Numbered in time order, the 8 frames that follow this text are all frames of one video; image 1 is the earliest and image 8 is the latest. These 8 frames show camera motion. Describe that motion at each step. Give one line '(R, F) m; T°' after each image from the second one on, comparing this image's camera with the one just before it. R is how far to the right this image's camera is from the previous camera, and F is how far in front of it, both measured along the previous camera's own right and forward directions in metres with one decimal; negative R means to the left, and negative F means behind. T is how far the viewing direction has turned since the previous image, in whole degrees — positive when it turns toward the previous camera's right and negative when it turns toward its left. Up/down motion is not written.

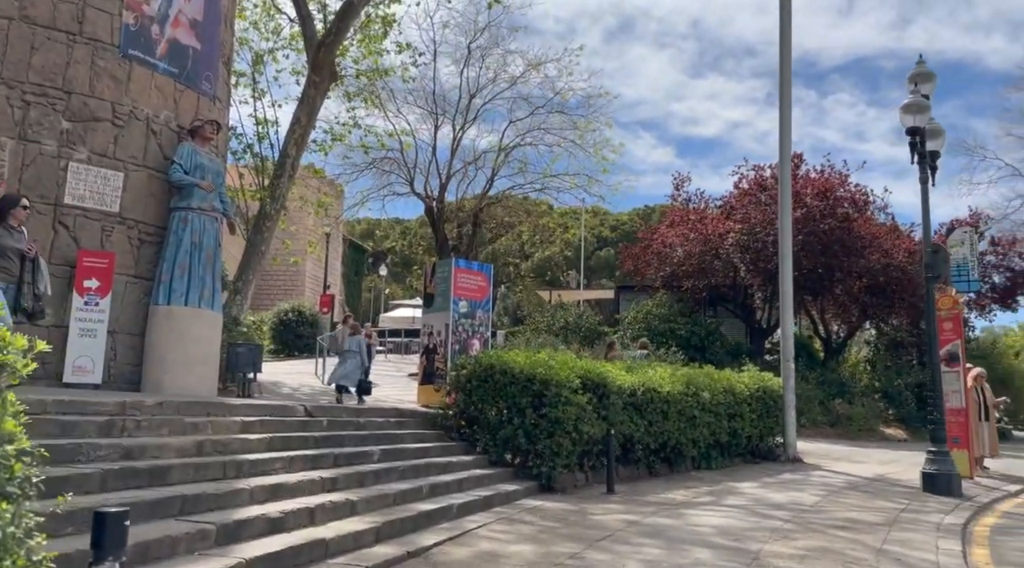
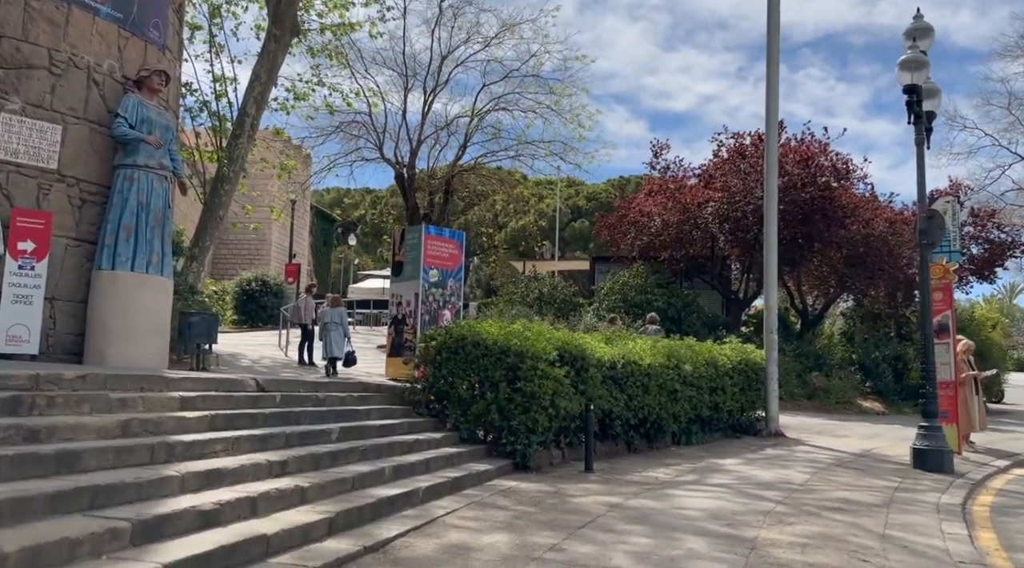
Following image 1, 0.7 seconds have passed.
(0.0, +0.7) m; +2°
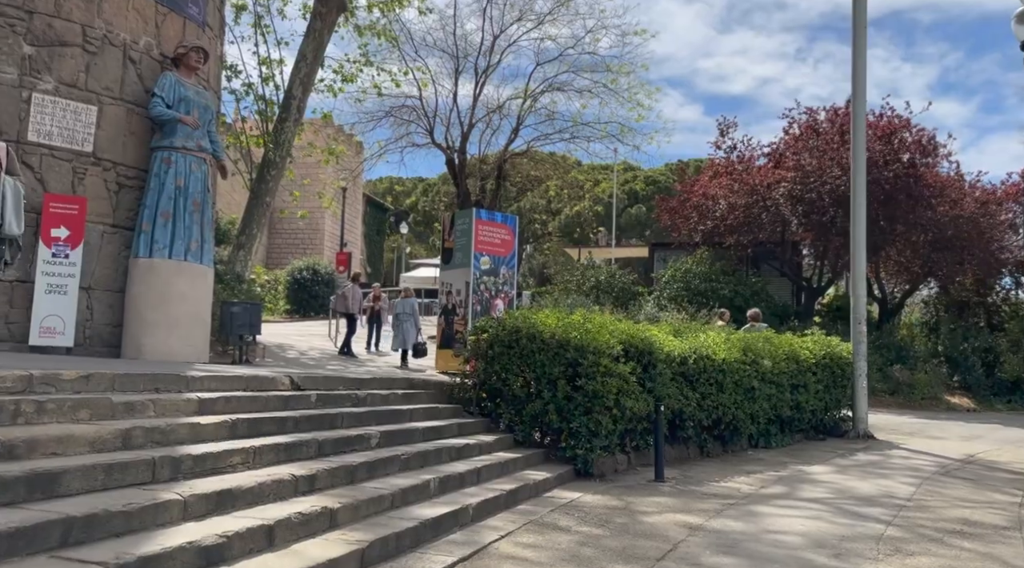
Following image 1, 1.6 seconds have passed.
(-0.1, +0.9) m; -4°
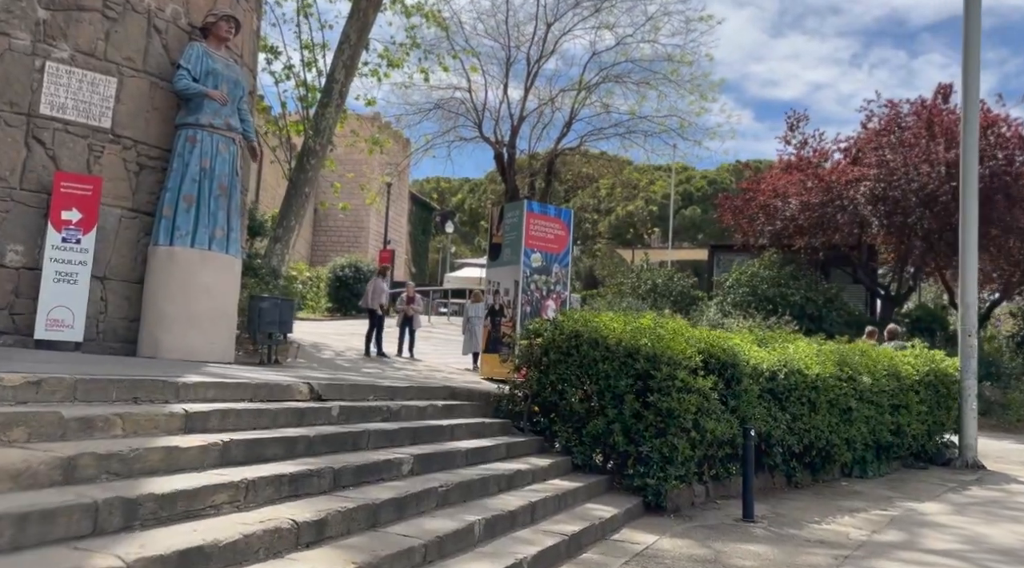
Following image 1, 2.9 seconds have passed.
(-0.1, +1.3) m; -3°
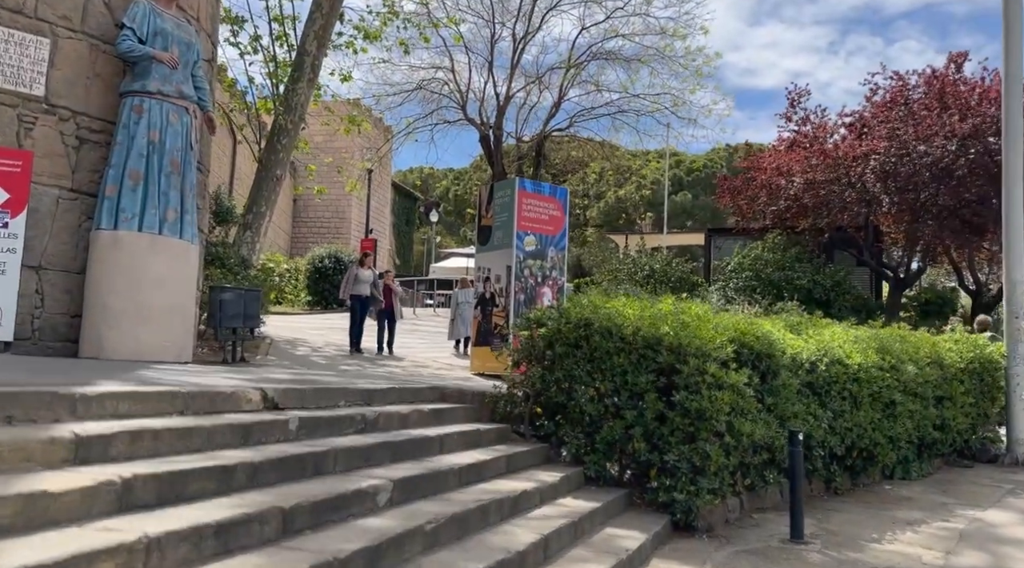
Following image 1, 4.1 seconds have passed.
(-0.1, +1.2) m; +1°
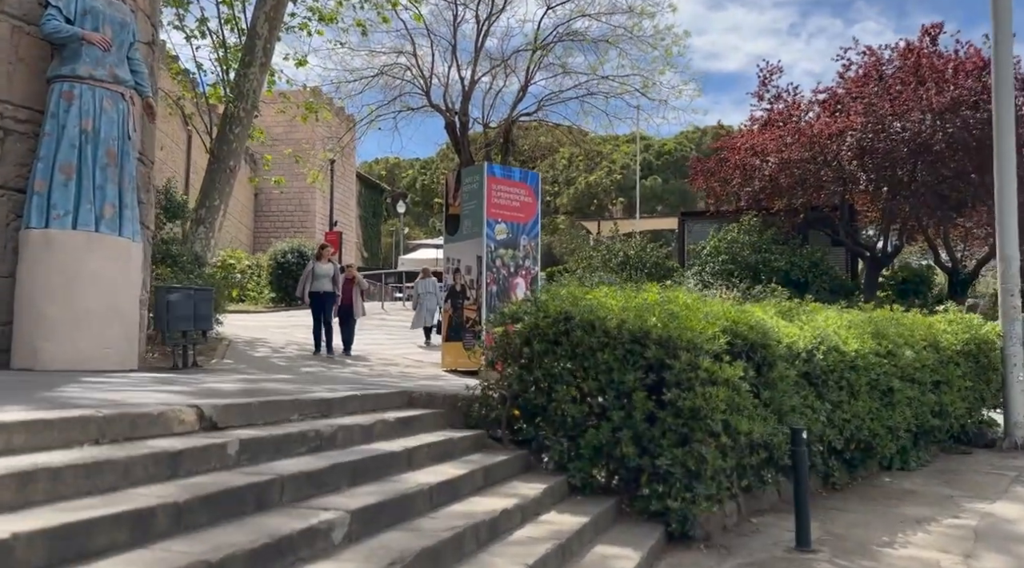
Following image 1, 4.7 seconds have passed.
(0.0, +0.6) m; +2°
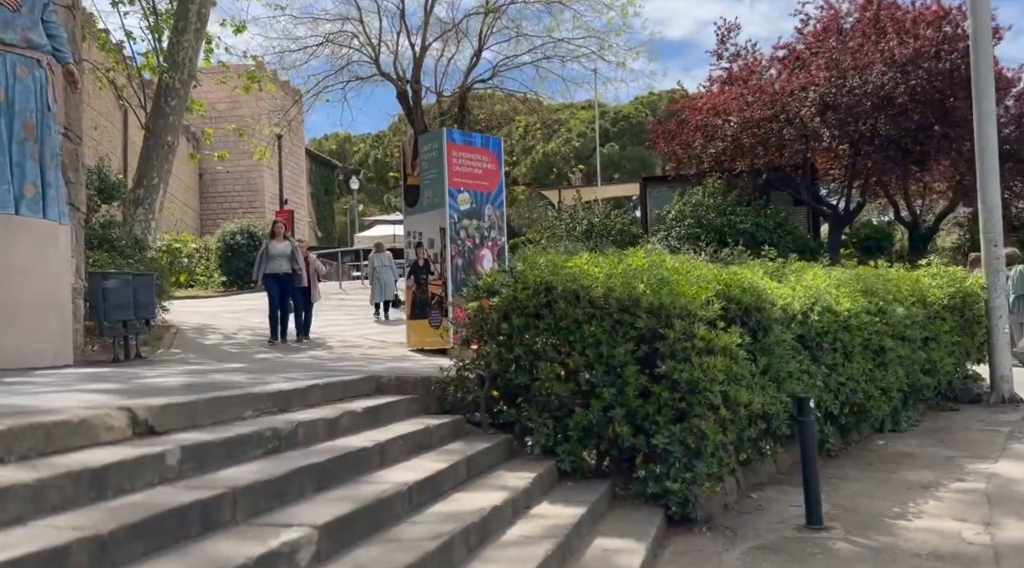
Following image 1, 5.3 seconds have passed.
(-0.1, +0.6) m; +3°
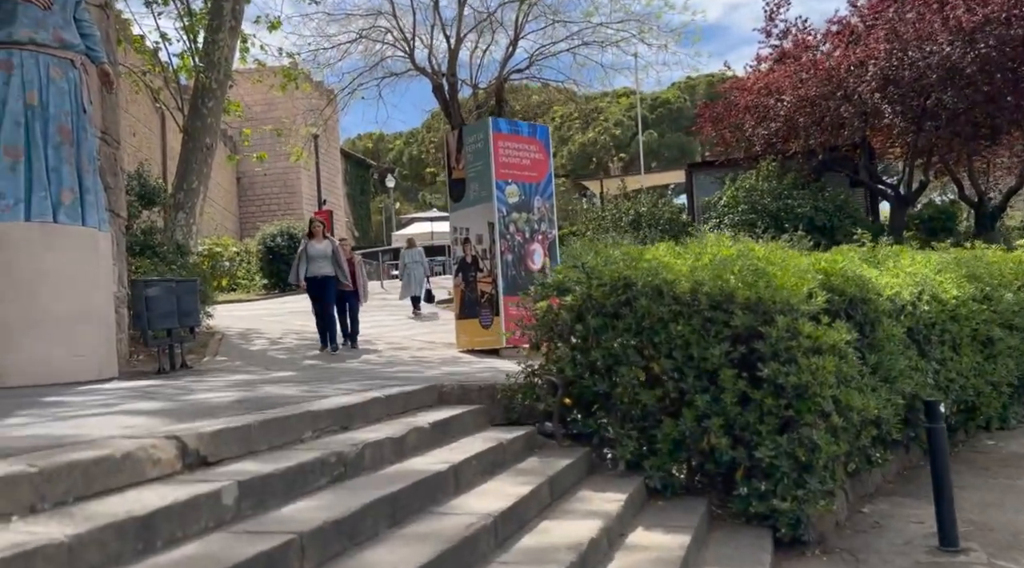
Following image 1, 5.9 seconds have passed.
(-0.2, +0.5) m; -3°
